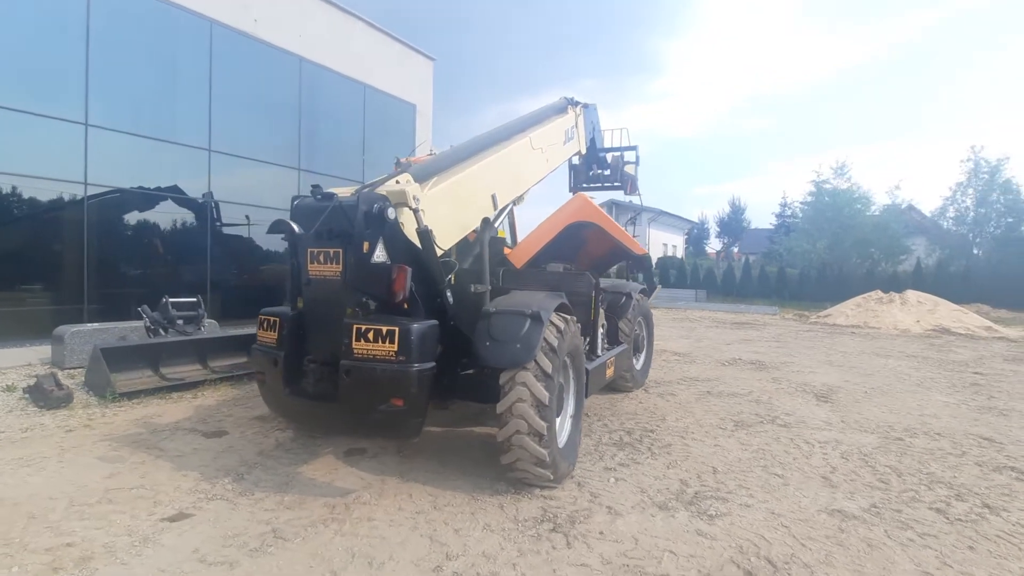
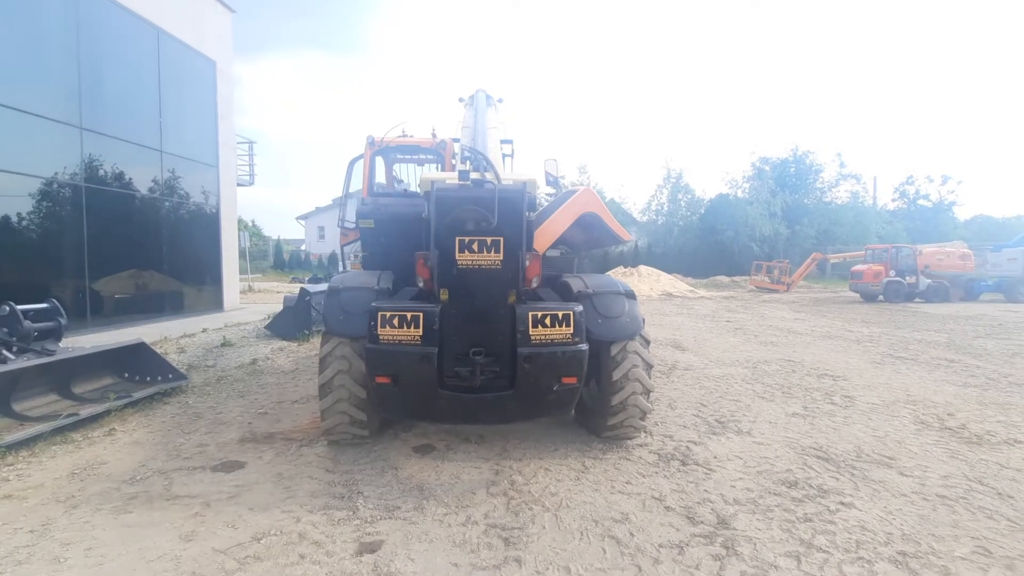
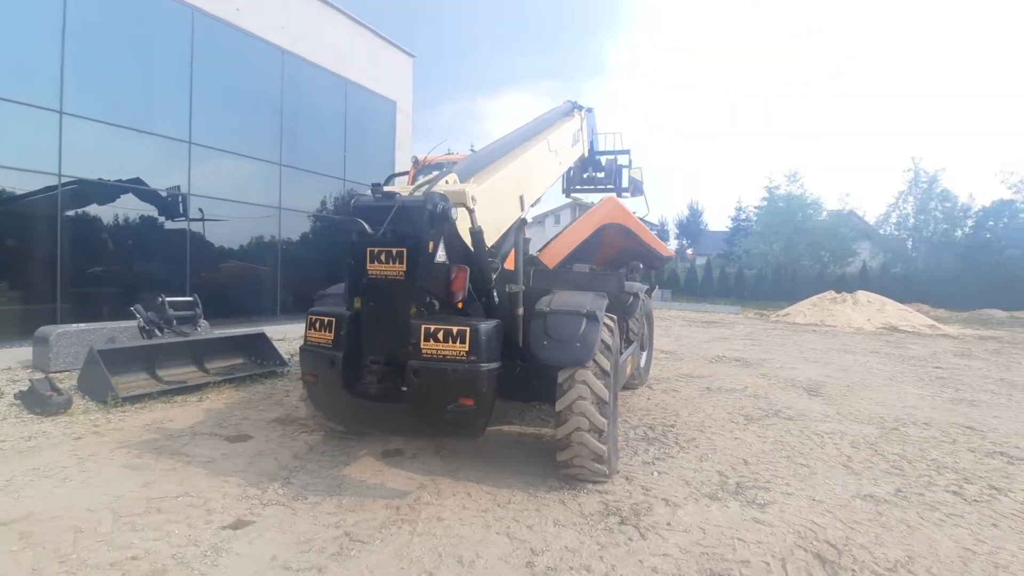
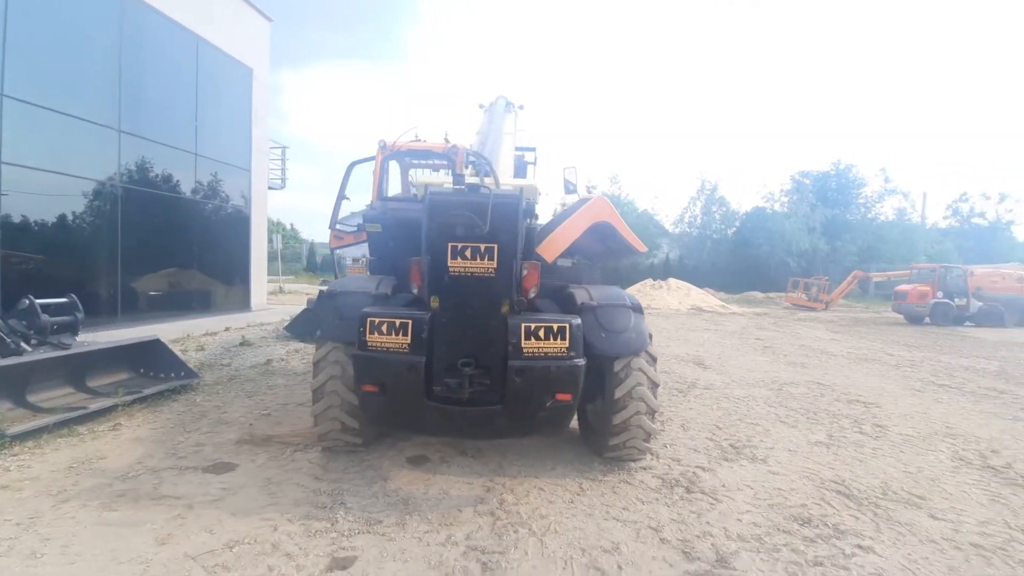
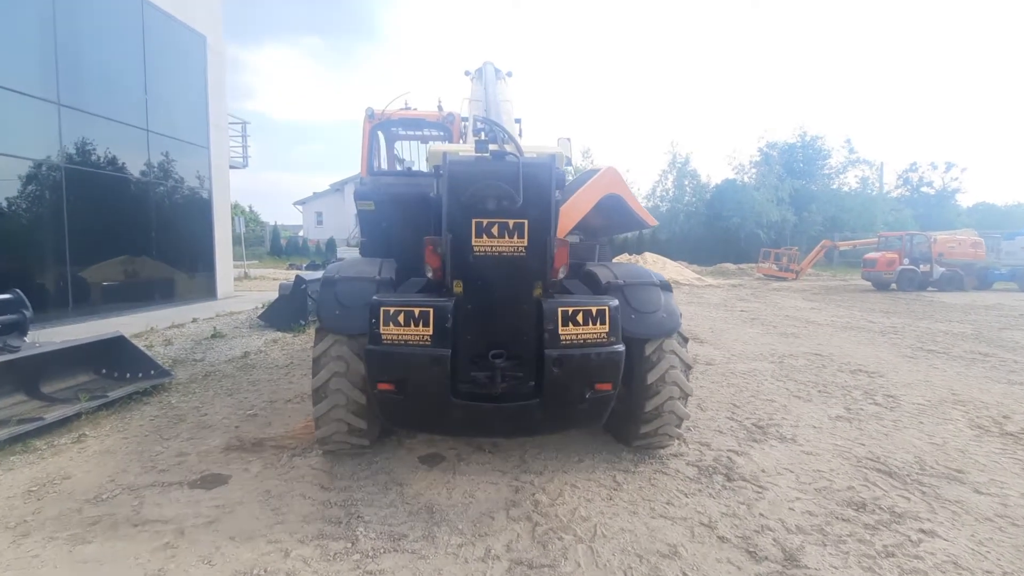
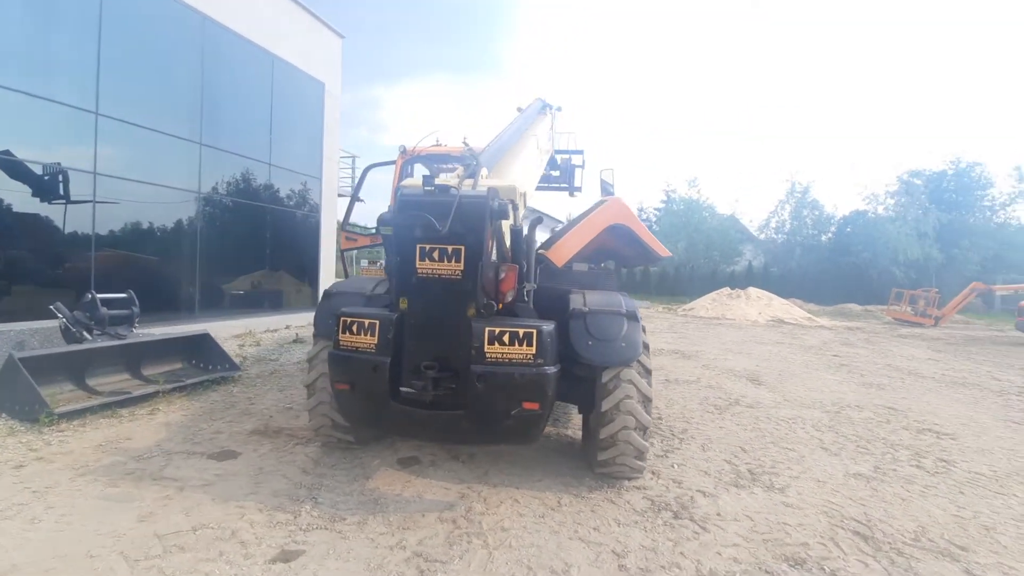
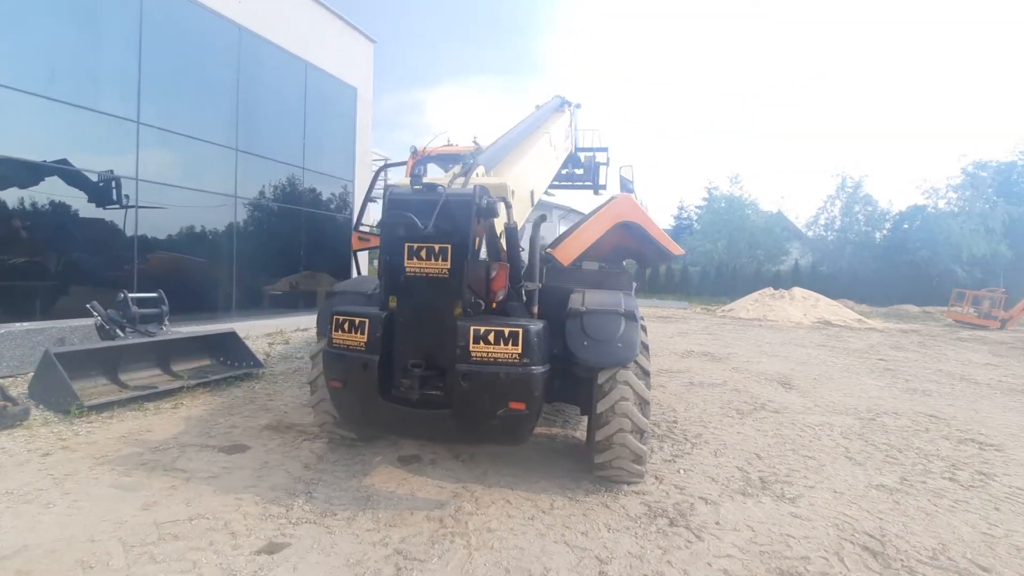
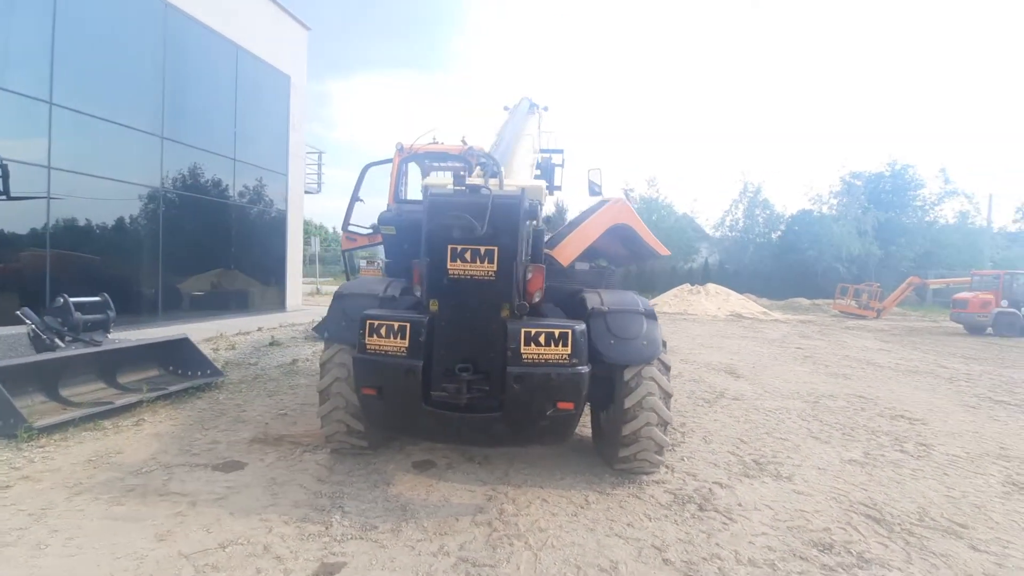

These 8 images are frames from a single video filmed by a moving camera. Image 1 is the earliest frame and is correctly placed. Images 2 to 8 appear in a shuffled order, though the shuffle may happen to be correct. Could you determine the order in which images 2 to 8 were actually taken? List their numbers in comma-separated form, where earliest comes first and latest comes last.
3, 7, 6, 8, 4, 2, 5
